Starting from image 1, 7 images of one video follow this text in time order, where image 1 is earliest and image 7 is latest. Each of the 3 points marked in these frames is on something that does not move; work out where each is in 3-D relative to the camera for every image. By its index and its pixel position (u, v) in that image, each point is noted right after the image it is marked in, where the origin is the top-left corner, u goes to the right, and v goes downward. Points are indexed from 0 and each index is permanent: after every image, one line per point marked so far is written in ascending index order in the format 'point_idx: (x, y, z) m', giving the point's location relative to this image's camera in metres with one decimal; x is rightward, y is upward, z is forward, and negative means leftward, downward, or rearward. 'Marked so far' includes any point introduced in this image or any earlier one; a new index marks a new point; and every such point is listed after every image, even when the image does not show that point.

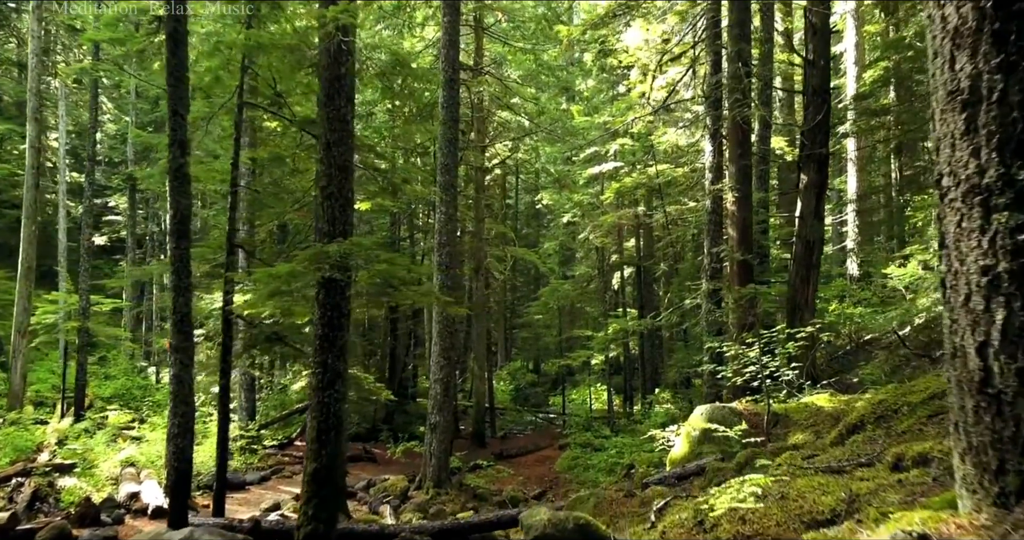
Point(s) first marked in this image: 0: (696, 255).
0: (+4.7, +0.4, +18.3) m
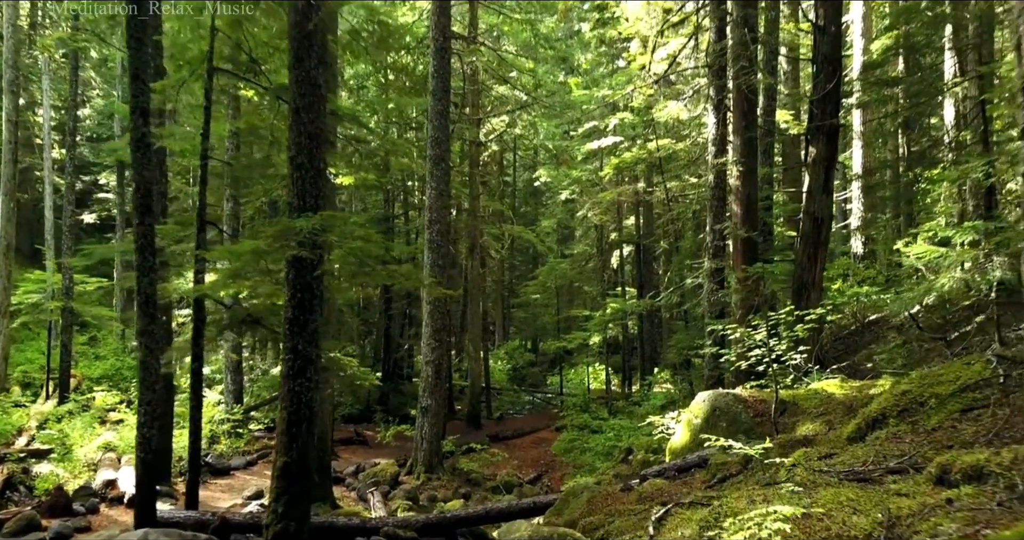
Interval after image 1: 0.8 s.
0: (+4.6, +0.9, +17.8) m
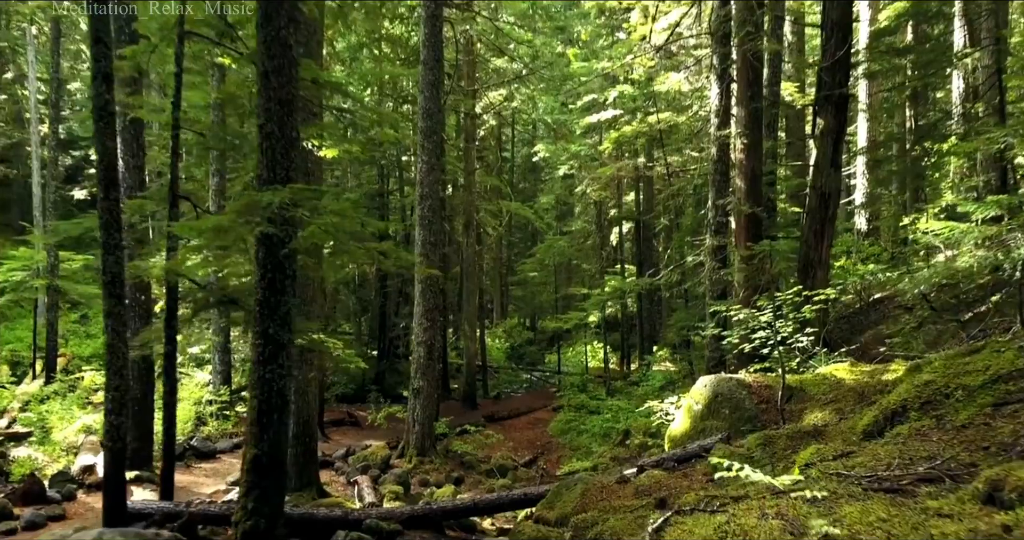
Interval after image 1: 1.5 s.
0: (+4.5, +1.5, +17.3) m
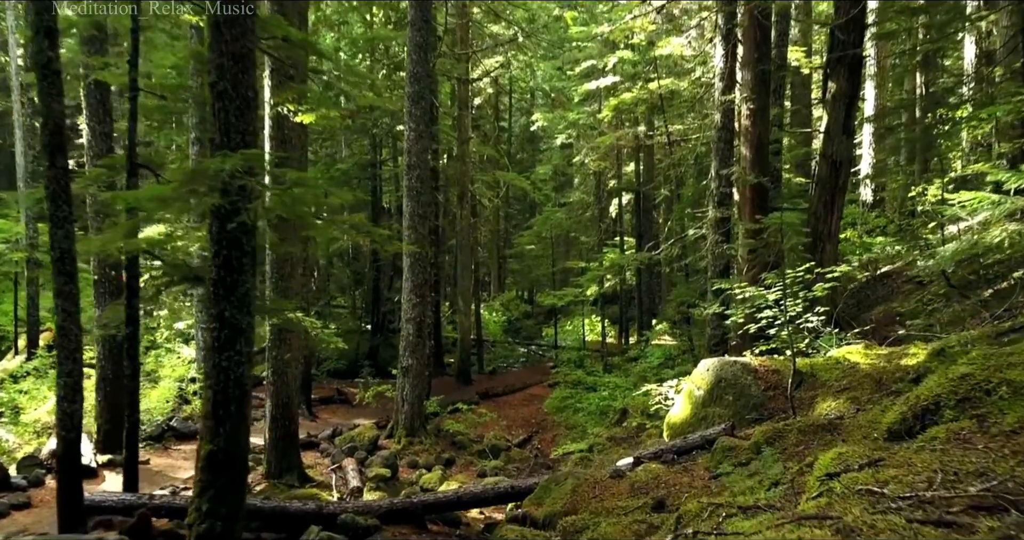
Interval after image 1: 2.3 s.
0: (+4.3, +2.1, +16.7) m
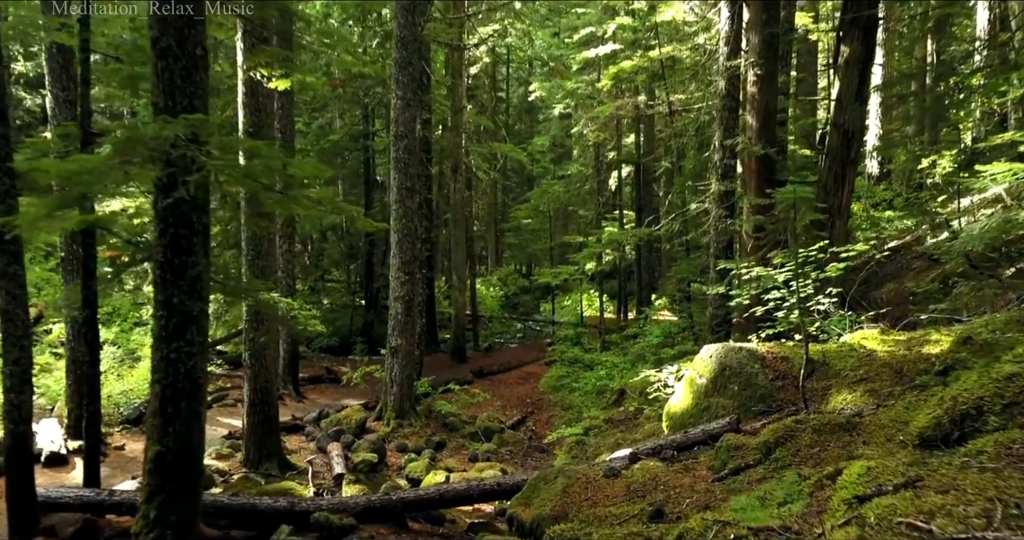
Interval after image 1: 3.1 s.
0: (+4.2, +2.7, +16.1) m
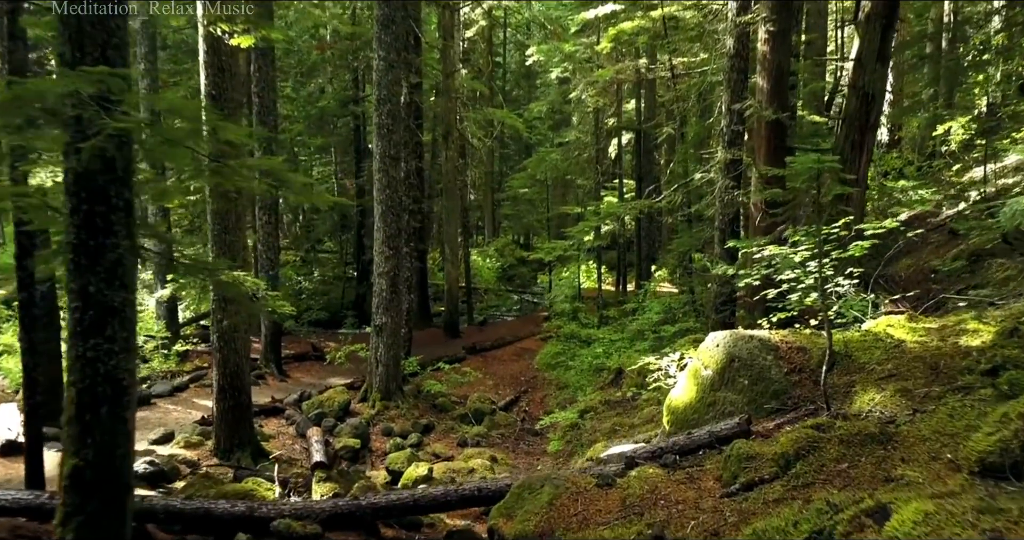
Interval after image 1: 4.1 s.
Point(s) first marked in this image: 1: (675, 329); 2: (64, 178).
0: (+4.1, +3.3, +15.4) m
1: (+2.6, -0.9, +11.4) m
2: (-2.2, +0.4, +3.5) m
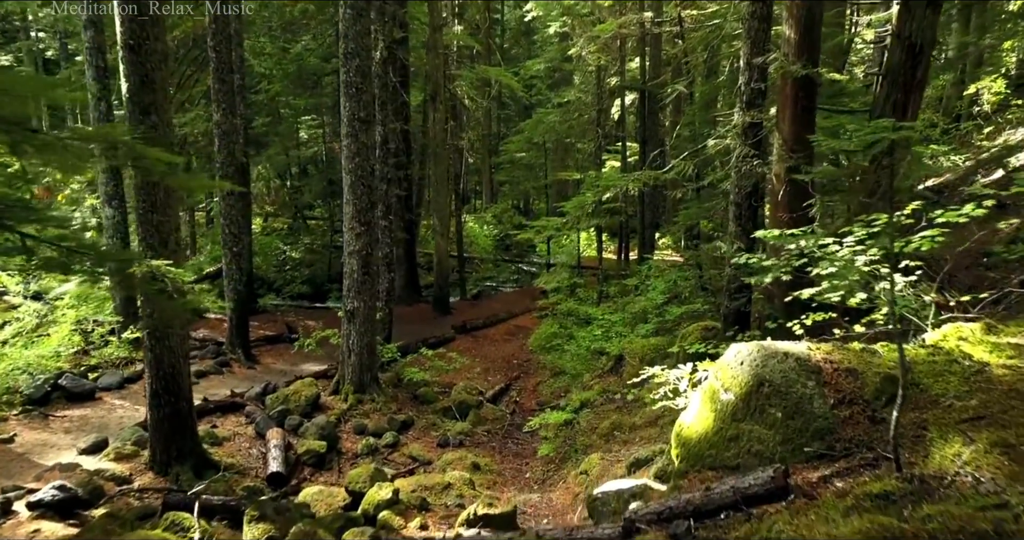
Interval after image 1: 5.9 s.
0: (+4.0, +3.8, +14.0) m
1: (+2.4, -0.6, +10.3) m
2: (-2.4, +0.4, +2.4) m
